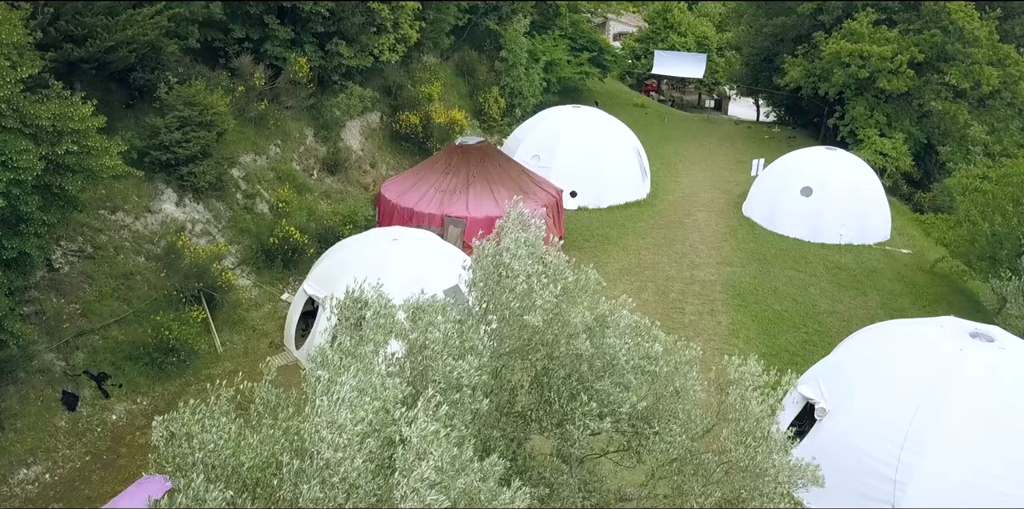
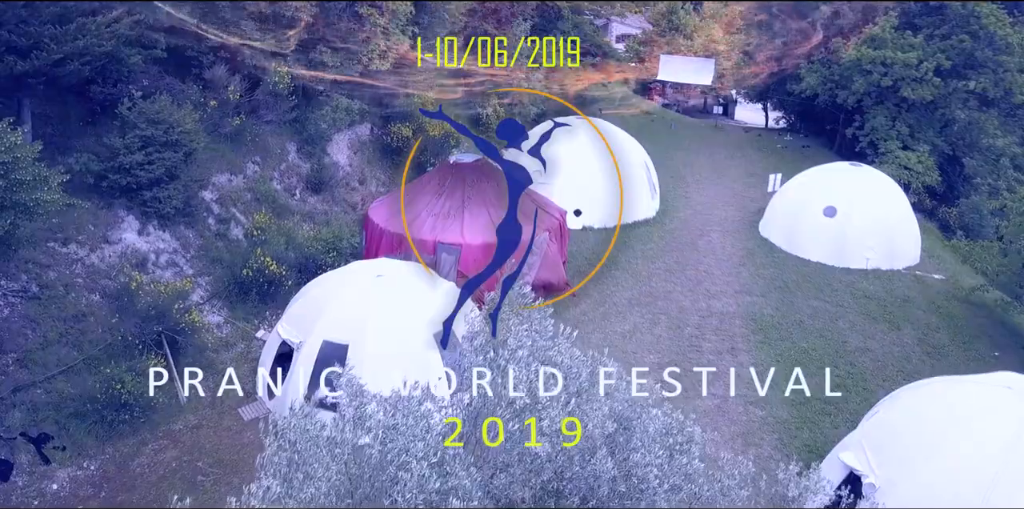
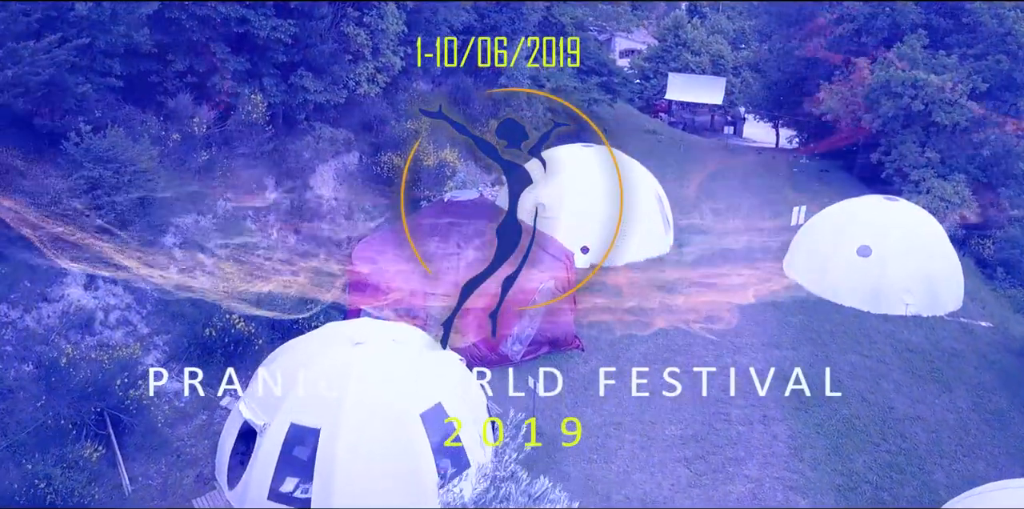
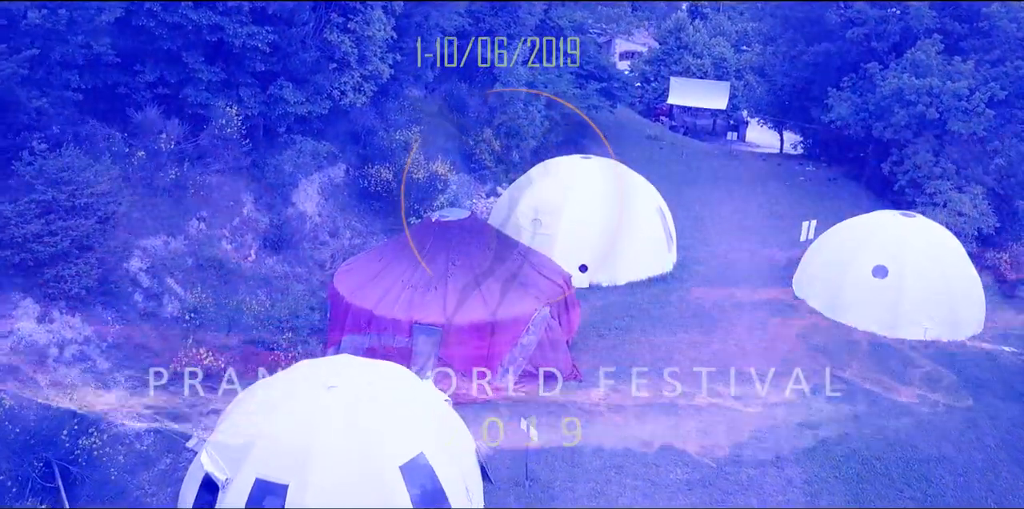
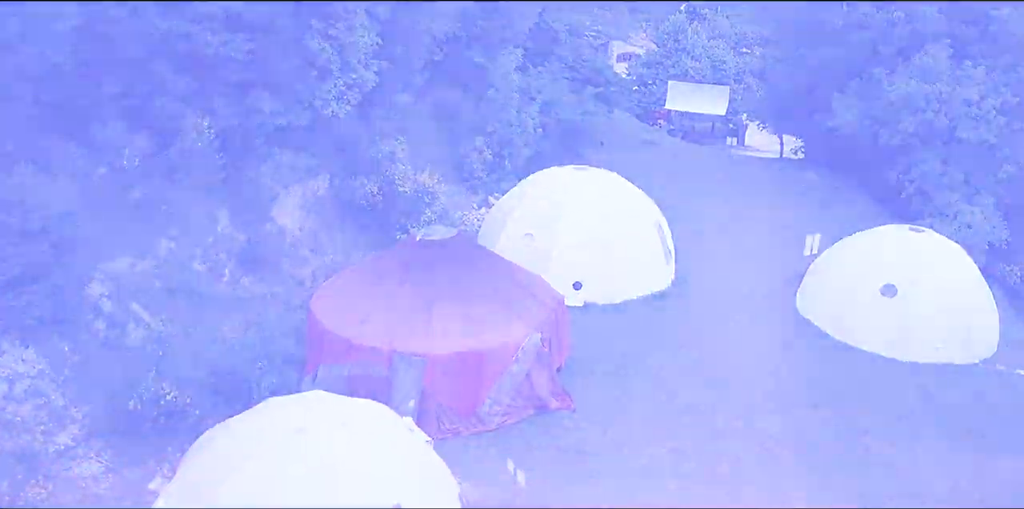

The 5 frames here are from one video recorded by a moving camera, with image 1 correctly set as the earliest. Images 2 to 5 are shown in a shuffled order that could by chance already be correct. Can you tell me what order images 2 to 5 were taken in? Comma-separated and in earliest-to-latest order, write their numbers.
2, 3, 4, 5
